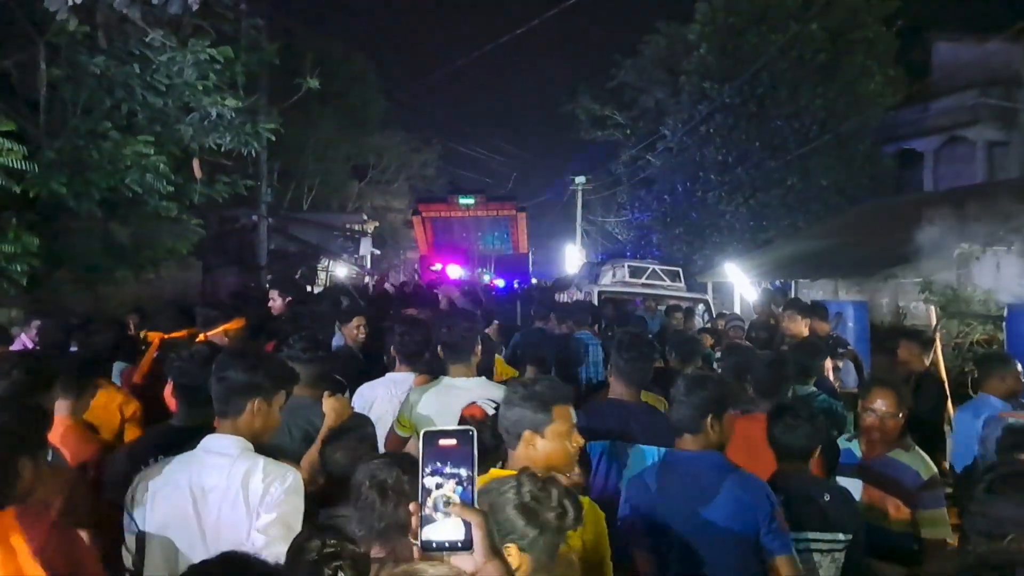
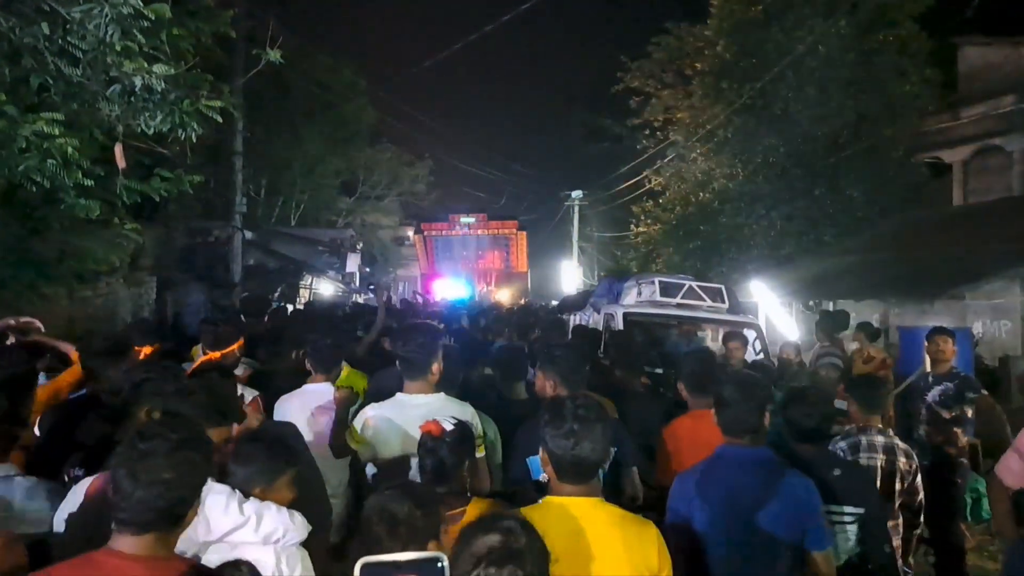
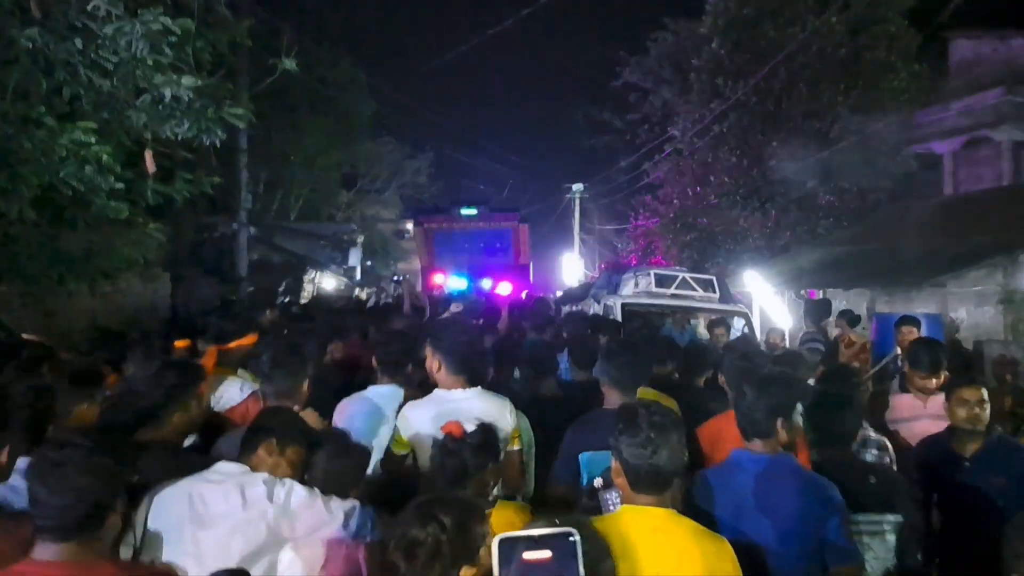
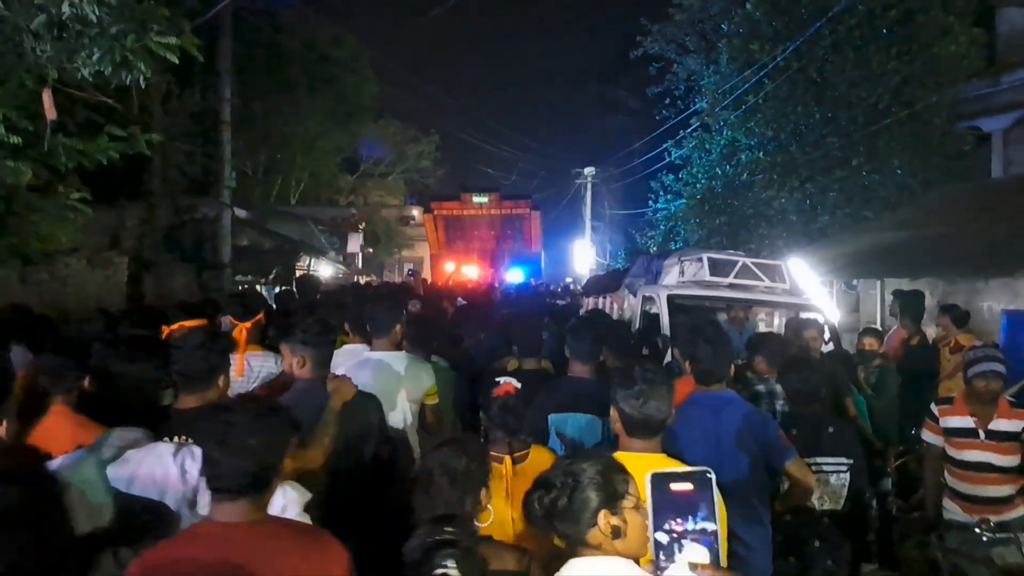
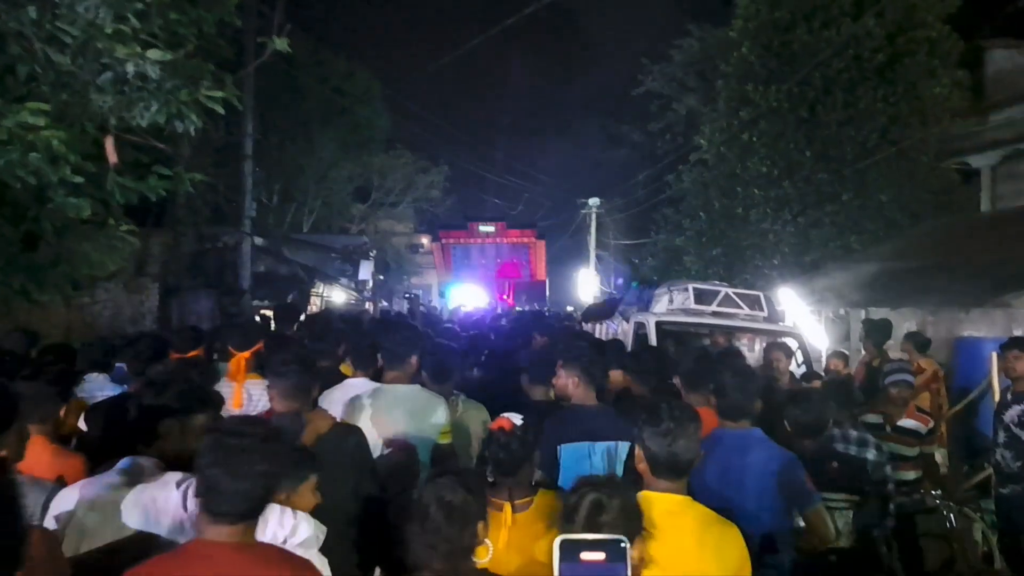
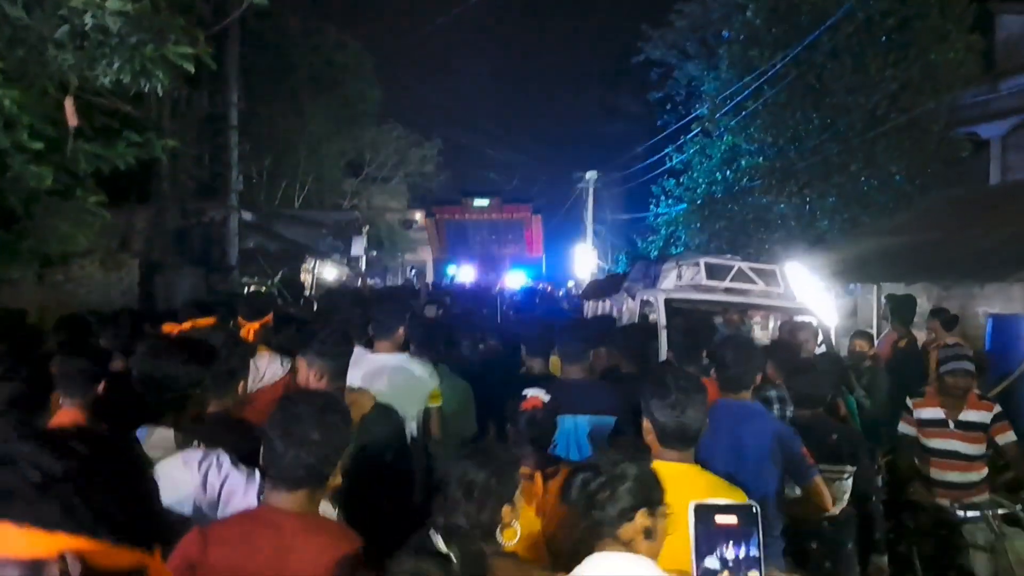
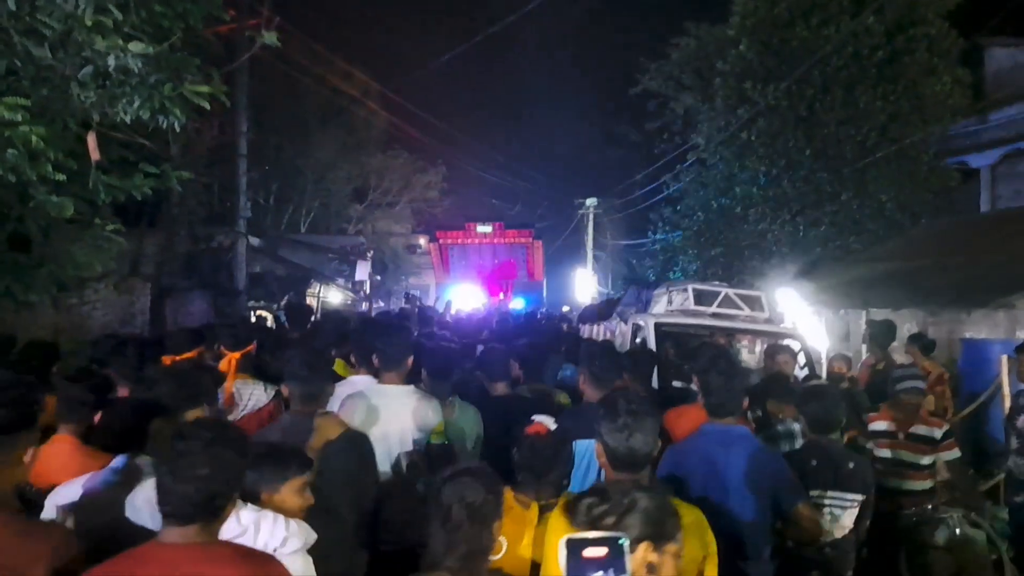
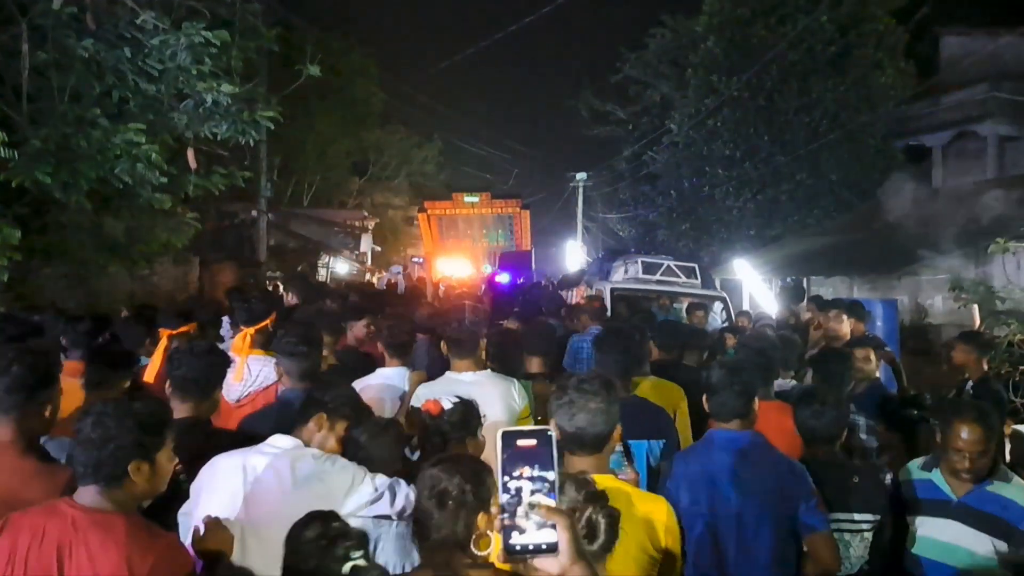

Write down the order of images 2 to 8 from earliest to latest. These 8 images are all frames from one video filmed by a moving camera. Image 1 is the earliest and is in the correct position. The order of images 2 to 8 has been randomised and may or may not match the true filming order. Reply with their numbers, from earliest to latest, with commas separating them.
8, 3, 2, 5, 7, 6, 4
